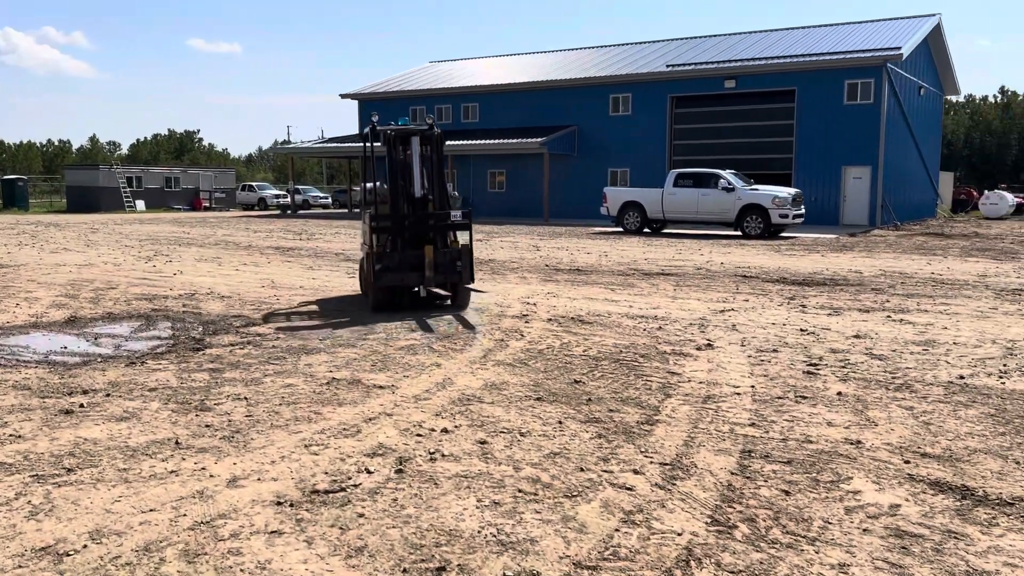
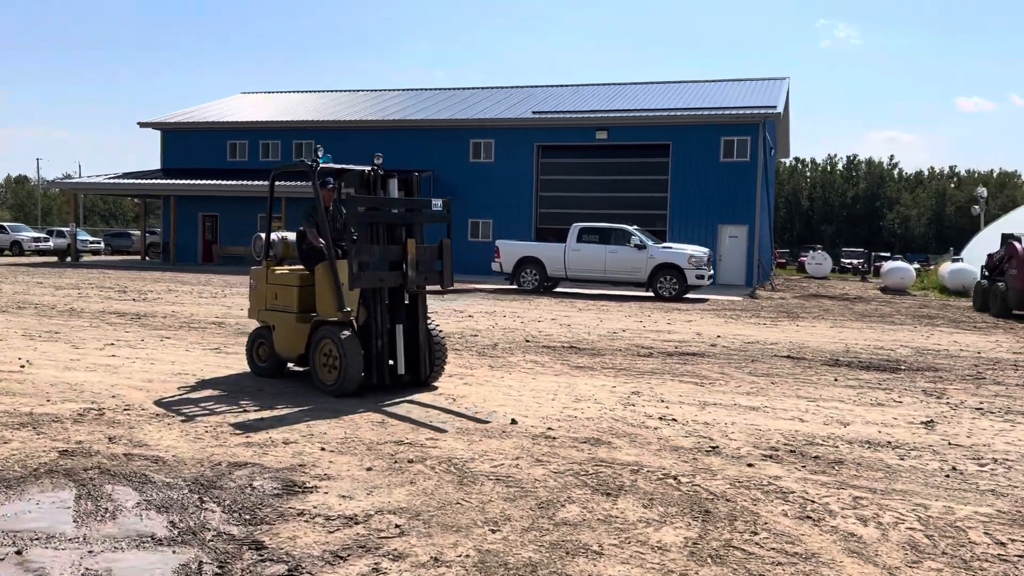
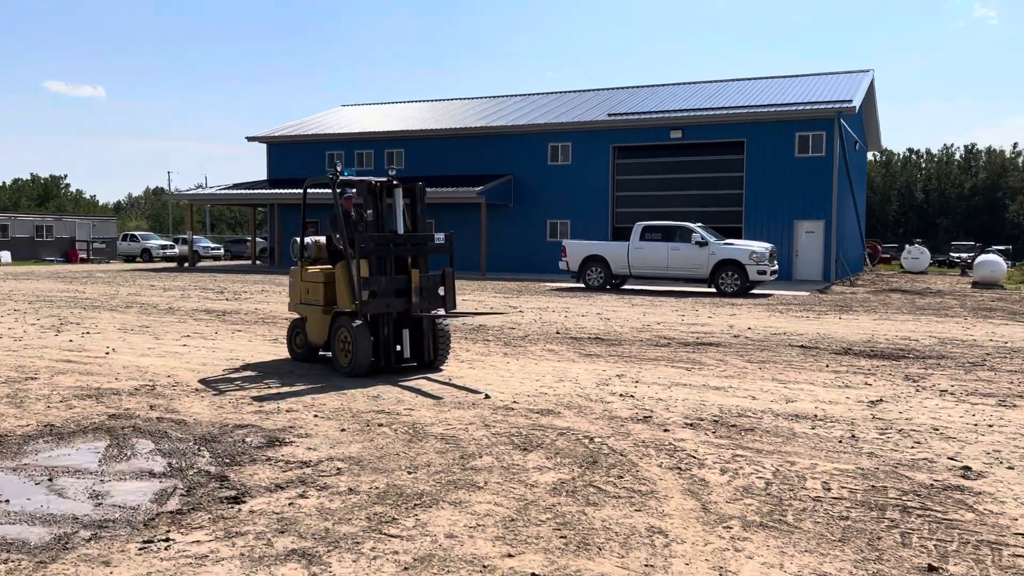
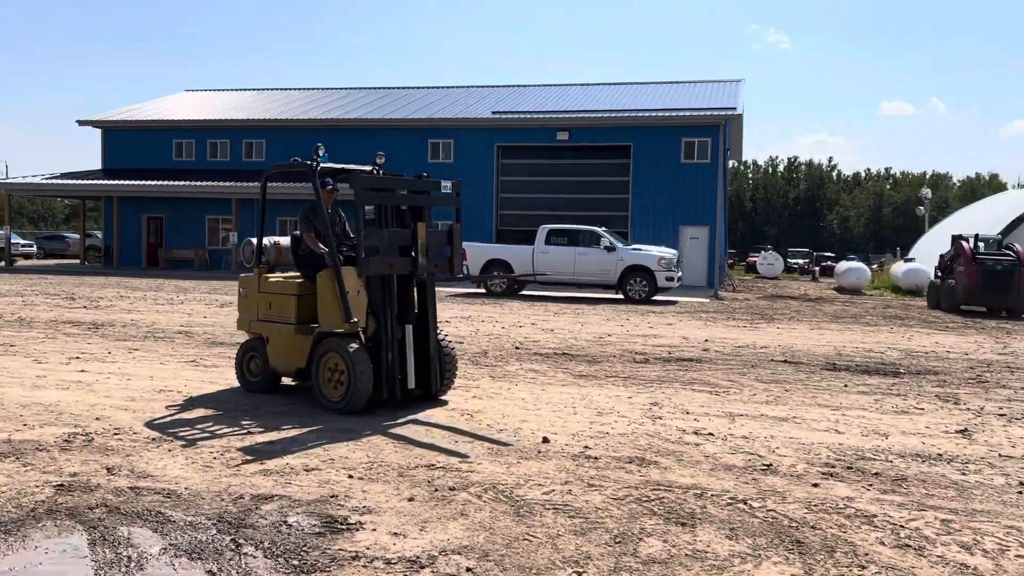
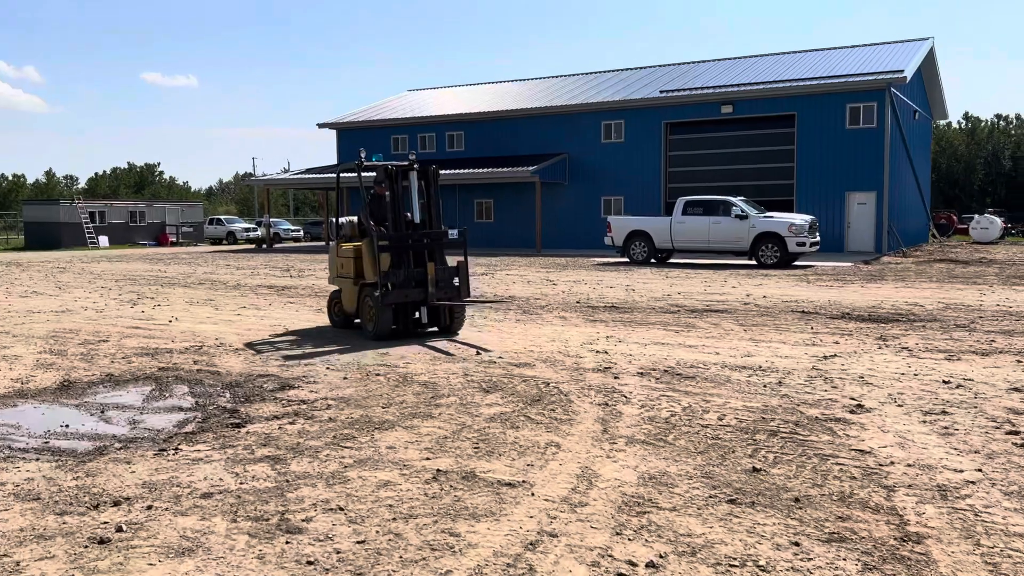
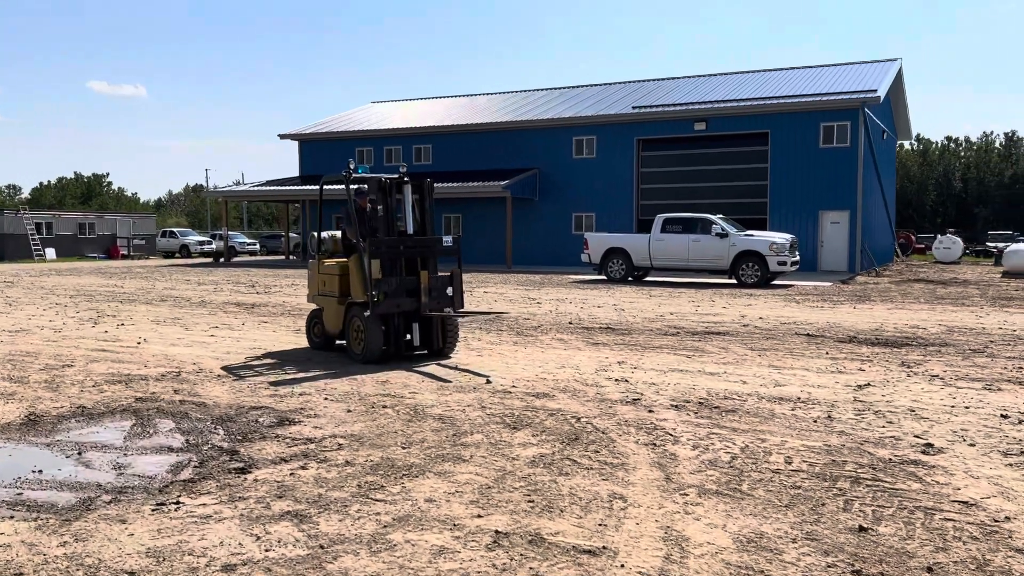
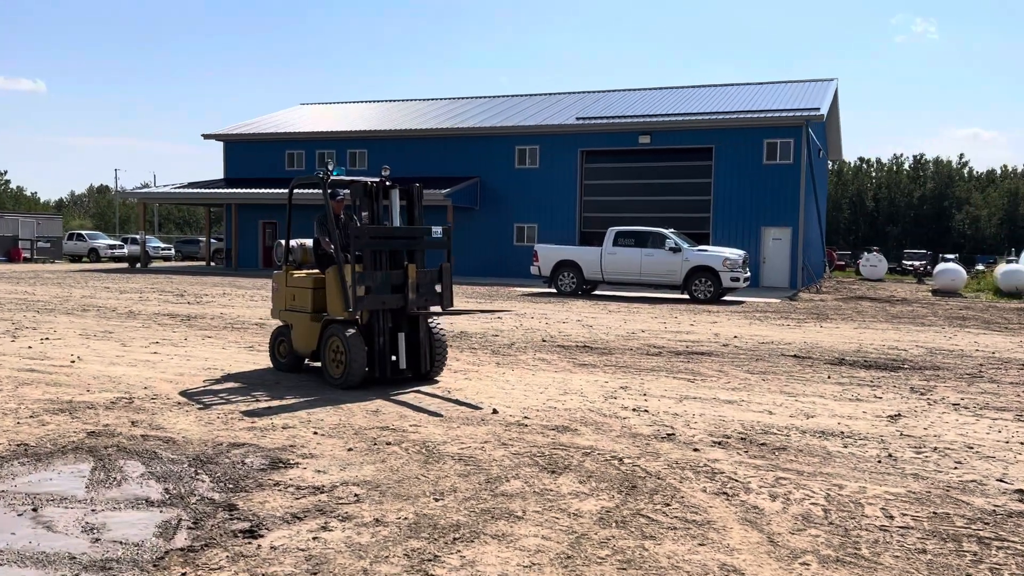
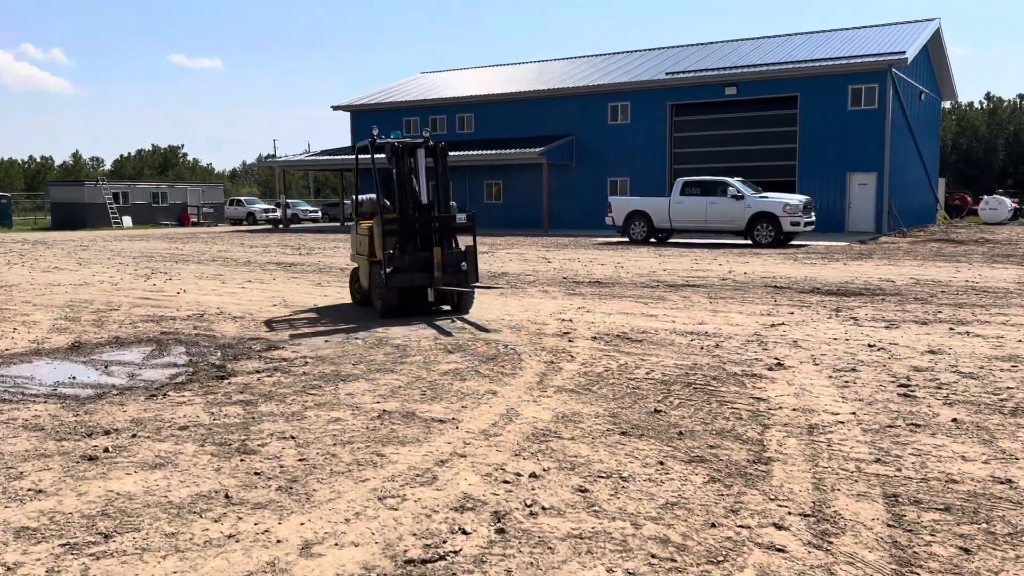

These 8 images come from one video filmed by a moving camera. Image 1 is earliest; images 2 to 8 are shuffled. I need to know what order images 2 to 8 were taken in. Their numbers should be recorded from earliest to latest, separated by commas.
8, 5, 6, 3, 7, 2, 4
